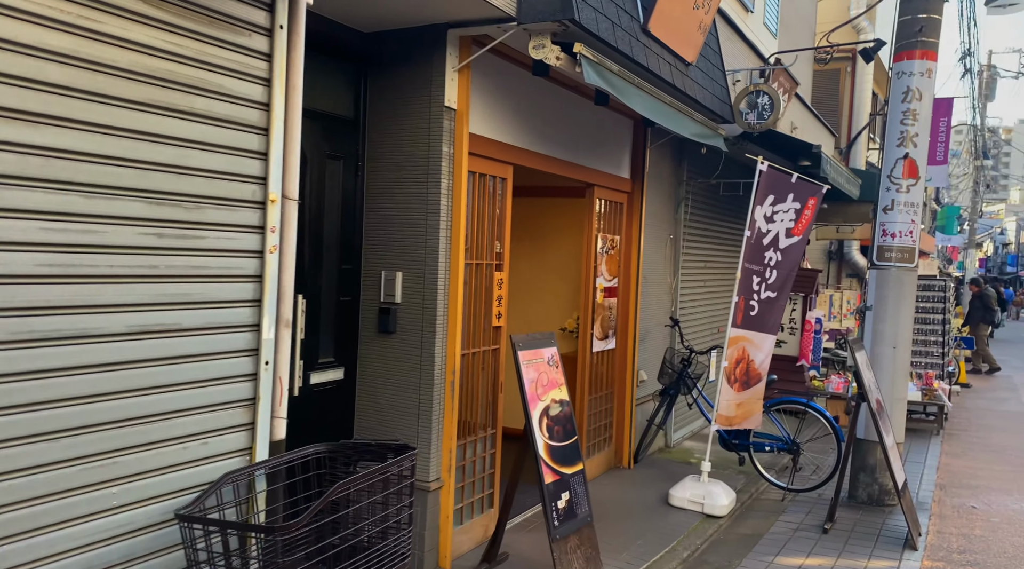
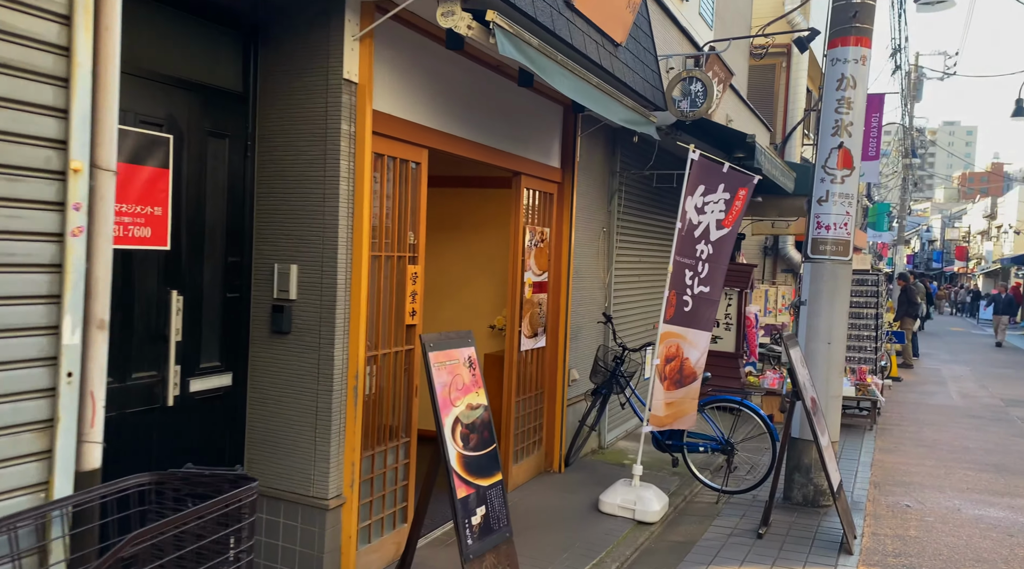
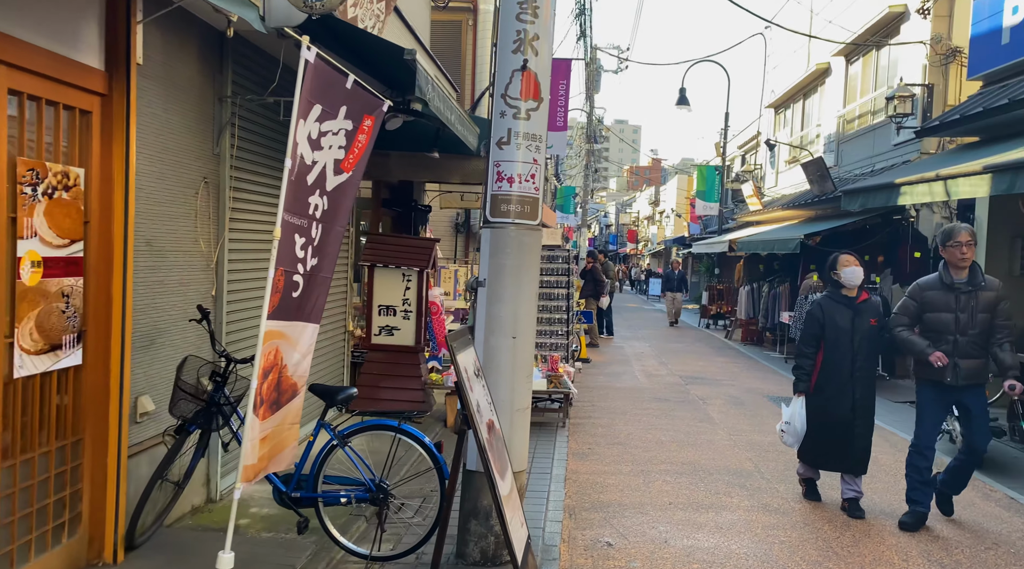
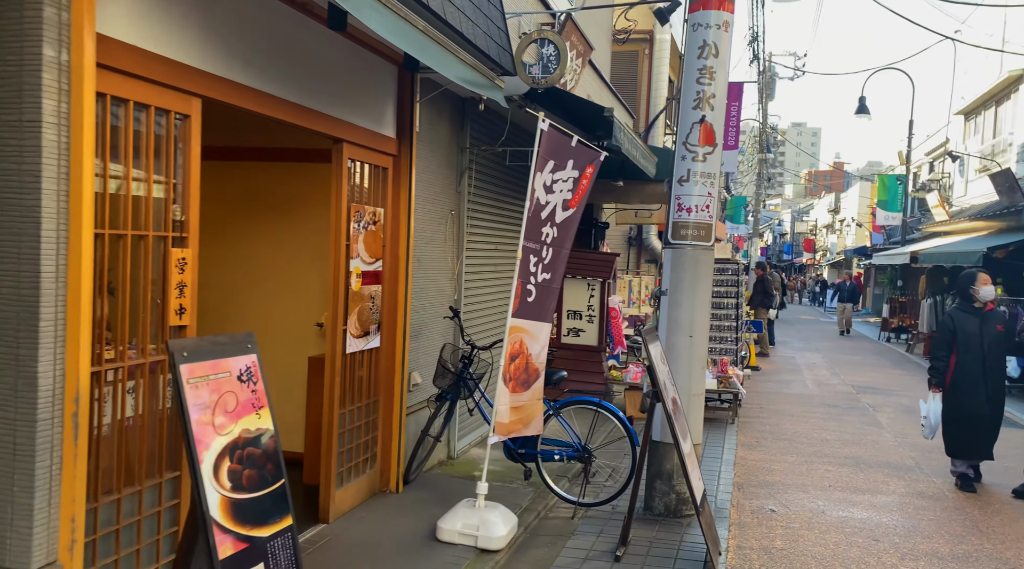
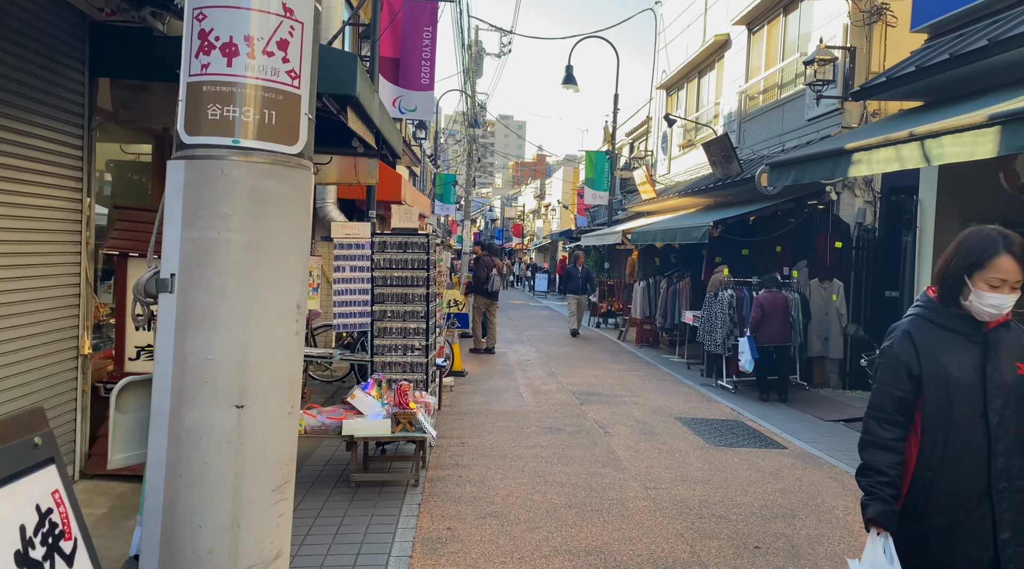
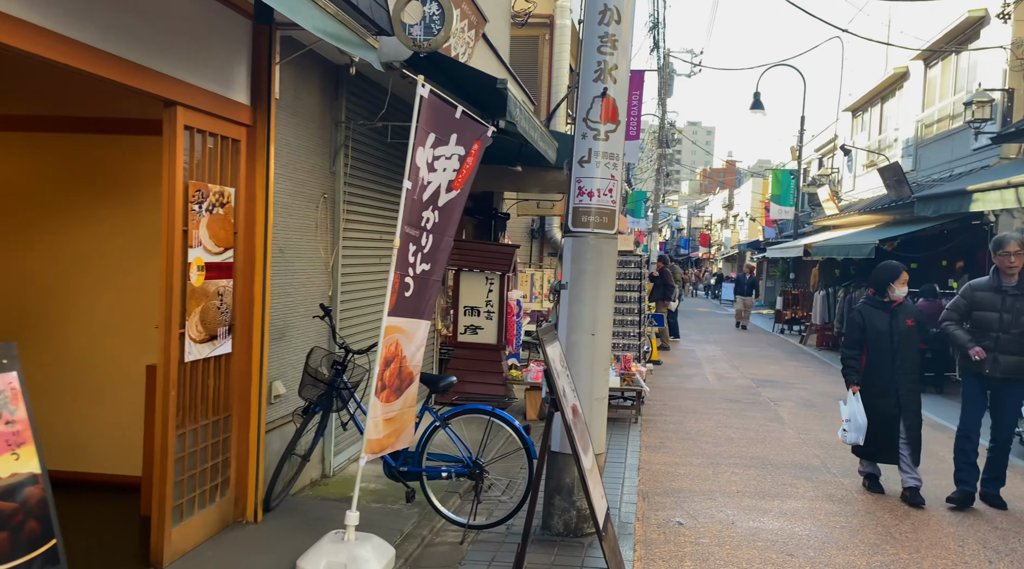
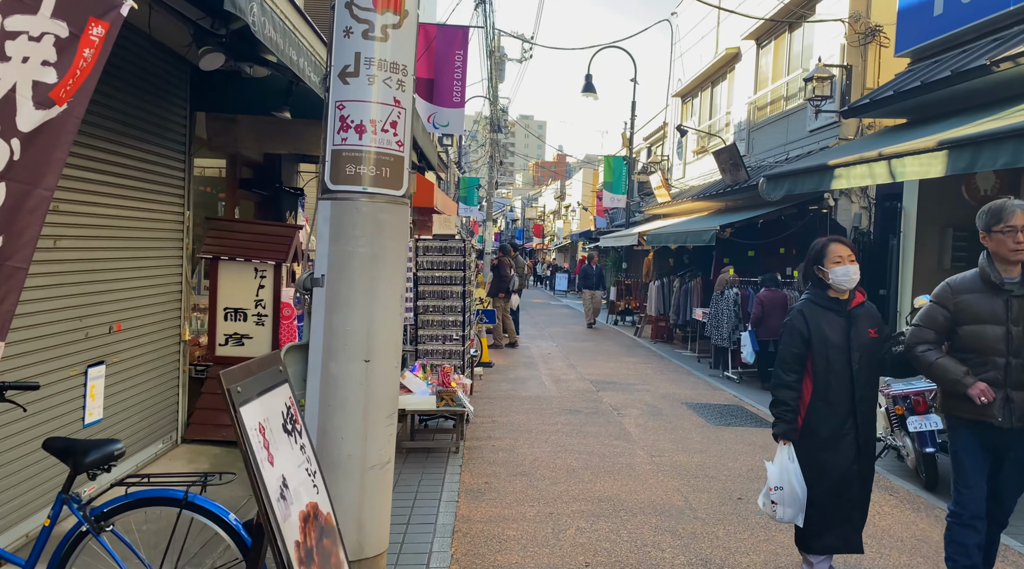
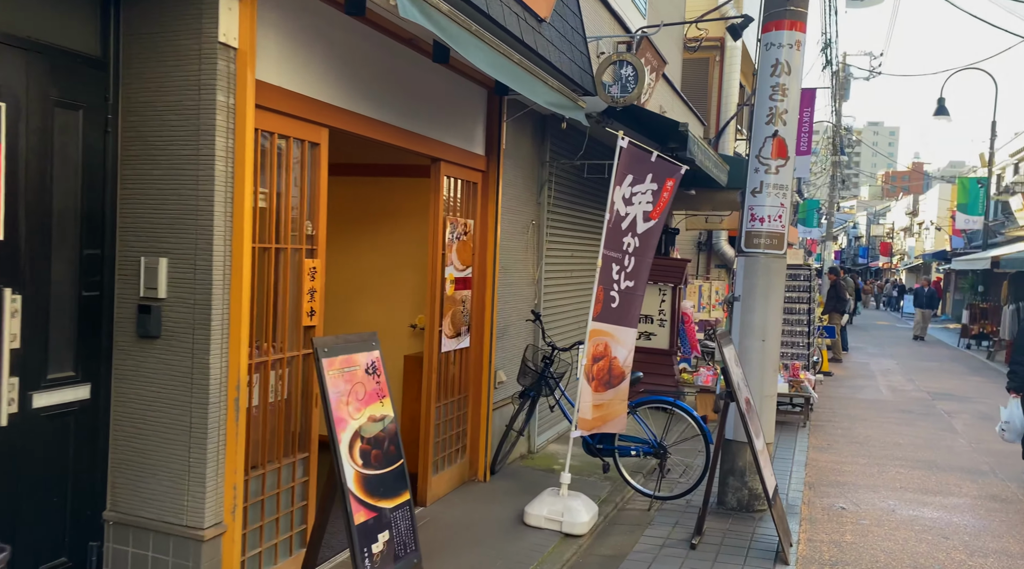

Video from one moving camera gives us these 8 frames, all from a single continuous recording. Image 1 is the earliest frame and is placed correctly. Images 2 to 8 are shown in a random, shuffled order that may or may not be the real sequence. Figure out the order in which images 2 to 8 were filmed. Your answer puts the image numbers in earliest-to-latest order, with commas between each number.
2, 8, 4, 6, 3, 7, 5
